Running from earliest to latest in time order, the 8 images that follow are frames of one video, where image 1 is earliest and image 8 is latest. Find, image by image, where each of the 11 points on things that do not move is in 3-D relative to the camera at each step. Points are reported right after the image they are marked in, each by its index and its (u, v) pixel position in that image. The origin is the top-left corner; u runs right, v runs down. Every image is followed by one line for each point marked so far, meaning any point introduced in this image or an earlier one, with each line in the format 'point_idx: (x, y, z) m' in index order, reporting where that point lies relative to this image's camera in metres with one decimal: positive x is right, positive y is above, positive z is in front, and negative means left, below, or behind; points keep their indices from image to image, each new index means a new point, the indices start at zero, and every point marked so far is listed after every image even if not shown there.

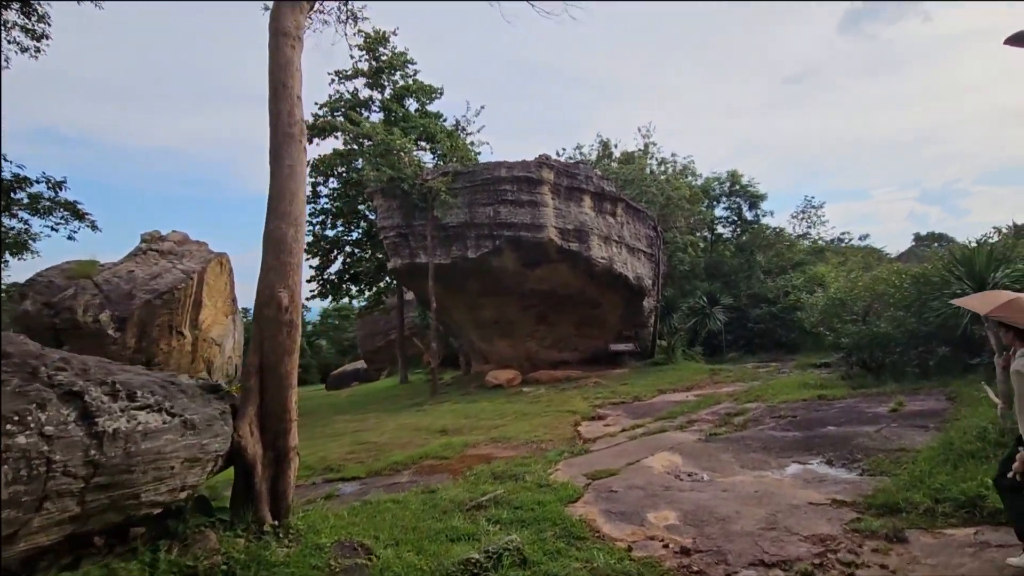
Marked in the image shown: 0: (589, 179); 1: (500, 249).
0: (+2.3, +3.4, +16.0) m
1: (-0.3, +1.1, +15.2) m
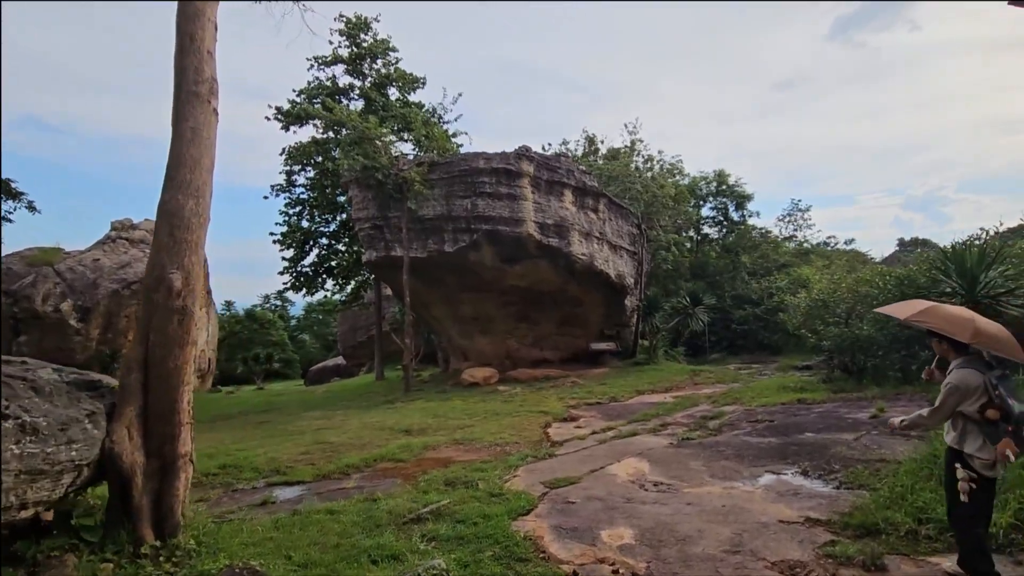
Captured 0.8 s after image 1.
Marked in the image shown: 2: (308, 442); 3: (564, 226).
0: (+1.7, +3.5, +15.5) m
1: (-1.0, +1.3, +14.7) m
2: (-3.5, -2.6, +8.8) m
3: (+1.5, +1.9, +15.1) m
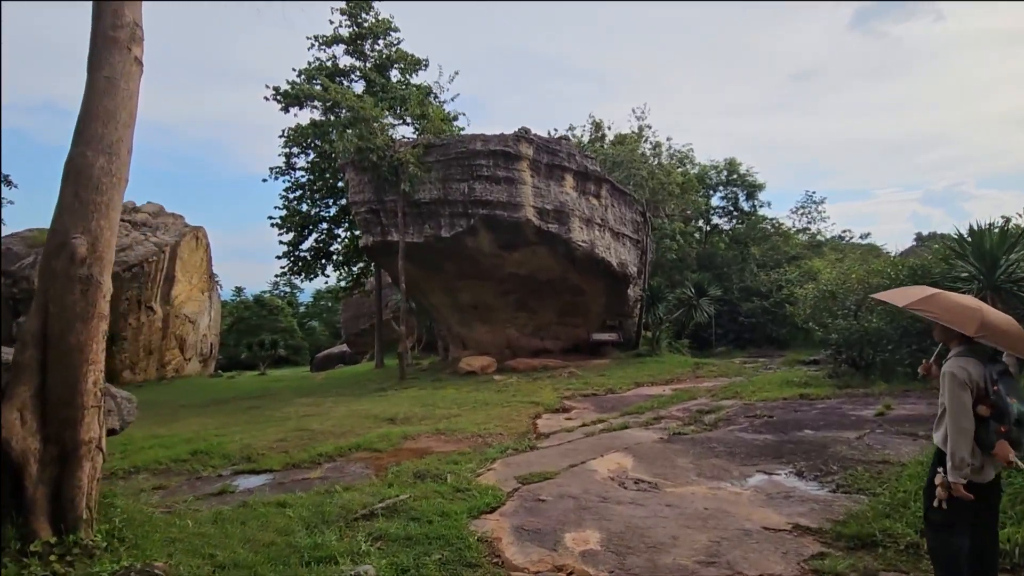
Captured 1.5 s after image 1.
0: (+1.7, +3.8, +15.0) m
1: (-1.0, +1.6, +14.3) m
2: (-3.7, -2.3, +8.5) m
3: (+1.5, +2.2, +14.7) m
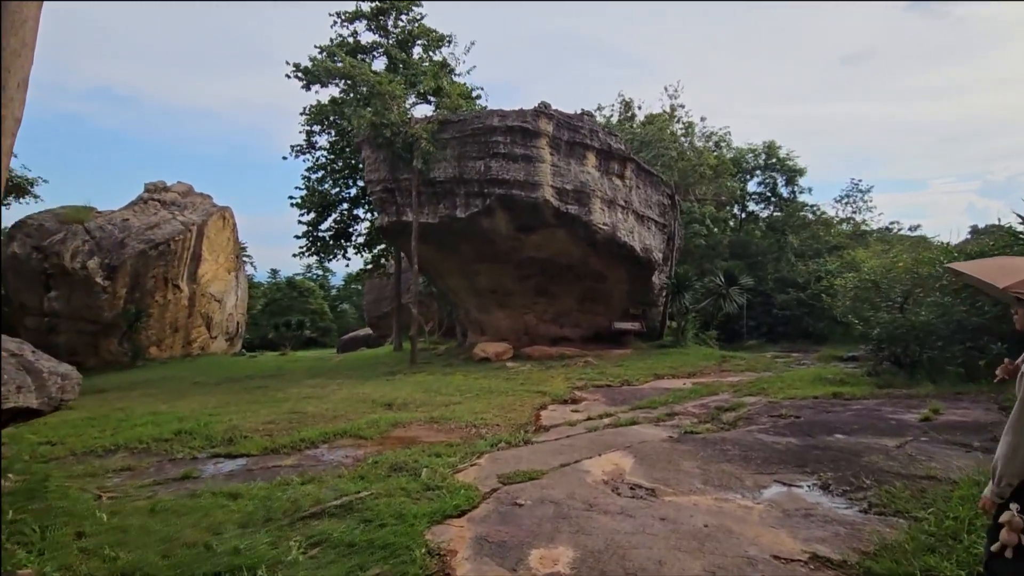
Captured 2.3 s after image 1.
0: (+2.2, +4.2, +14.2) m
1: (-0.6, +2.1, +13.7) m
2: (-3.6, -1.9, +8.2) m
3: (+2.0, +2.6, +14.0) m
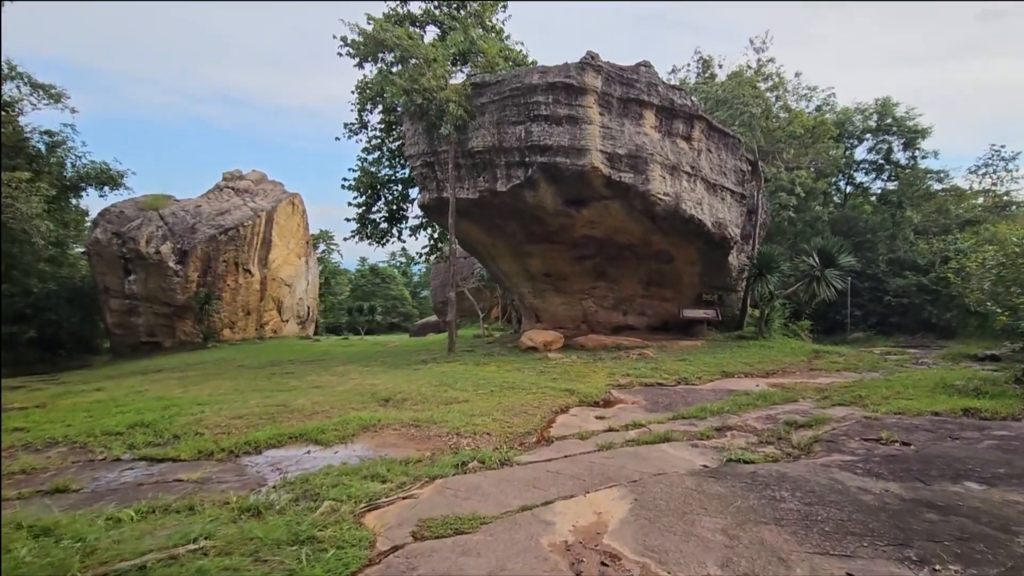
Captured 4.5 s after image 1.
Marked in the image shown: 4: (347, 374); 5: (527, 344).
0: (+3.3, +4.7, +12.2) m
1: (+0.5, +2.5, +12.2) m
2: (-3.4, -1.6, +7.3) m
3: (+3.0, +3.0, +12.0) m
4: (-3.4, -1.8, +10.7) m
5: (+0.4, -1.4, +13.3) m
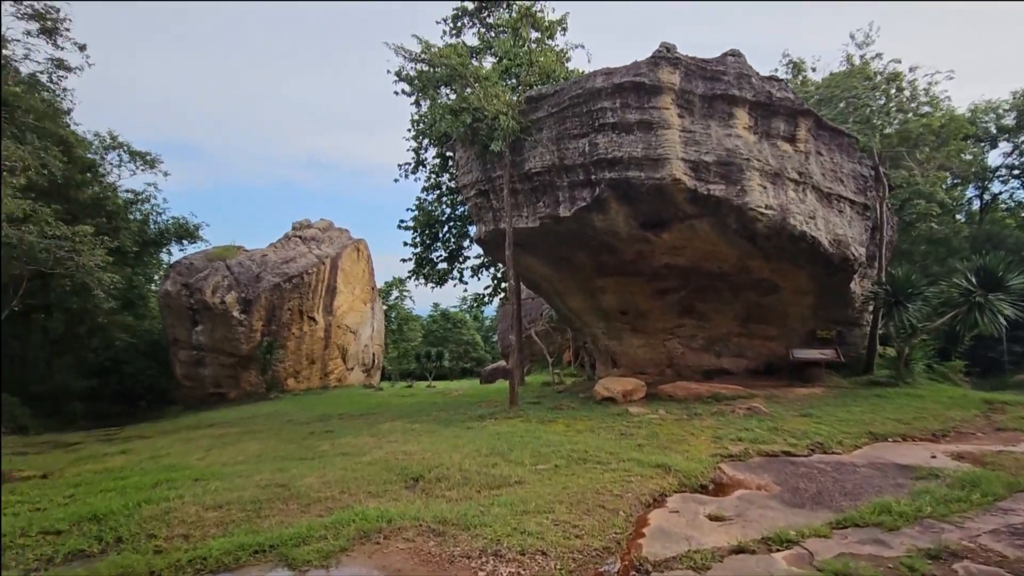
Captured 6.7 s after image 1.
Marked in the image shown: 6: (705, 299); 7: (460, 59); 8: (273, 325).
0: (+4.5, +4.0, +10.2) m
1: (+1.8, +1.7, +10.4) m
2: (-2.7, -2.1, +5.8) m
3: (+4.2, +2.4, +9.9) m
4: (-2.2, -2.6, +9.1) m
5: (+1.9, -2.3, +11.1) m
6: (+4.4, -0.3, +11.9) m
7: (-1.2, +5.0, +11.1) m
8: (-8.1, -1.3, +17.6) m
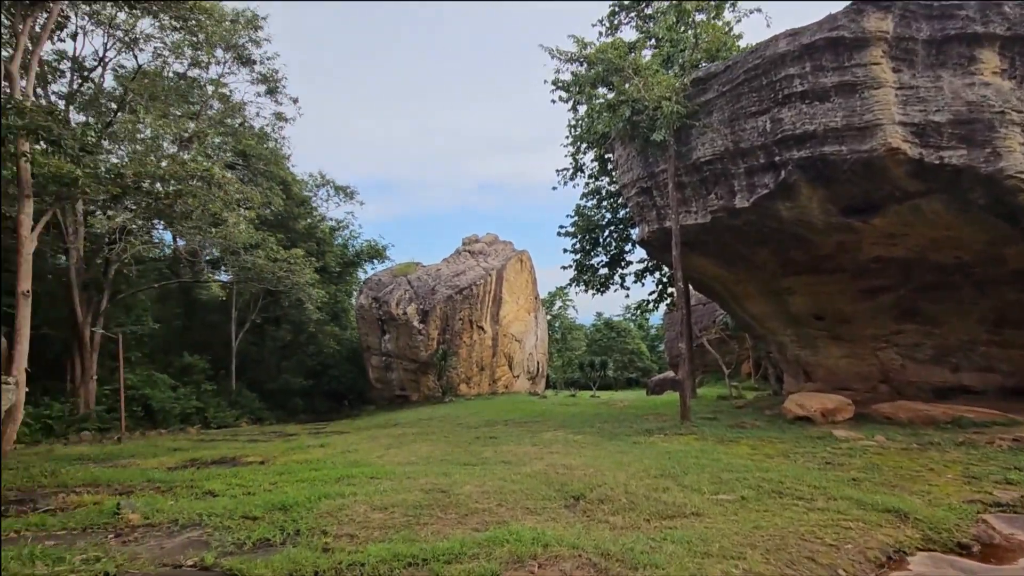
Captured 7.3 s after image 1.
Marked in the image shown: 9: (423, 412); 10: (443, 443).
0: (+7.2, +4.1, +7.9) m
1: (+4.7, +1.8, +8.9) m
2: (-0.9, -2.2, +5.8) m
3: (+6.9, +2.5, +7.7) m
4: (+0.6, -2.6, +8.7) m
5: (+5.1, -2.3, +9.5) m
6: (+7.7, -0.2, +9.5) m
7: (+2.0, +4.9, +10.5) m
8: (-2.4, -1.7, +18.7) m
9: (-2.5, -3.4, +14.4) m
10: (-1.3, -2.8, +9.4) m
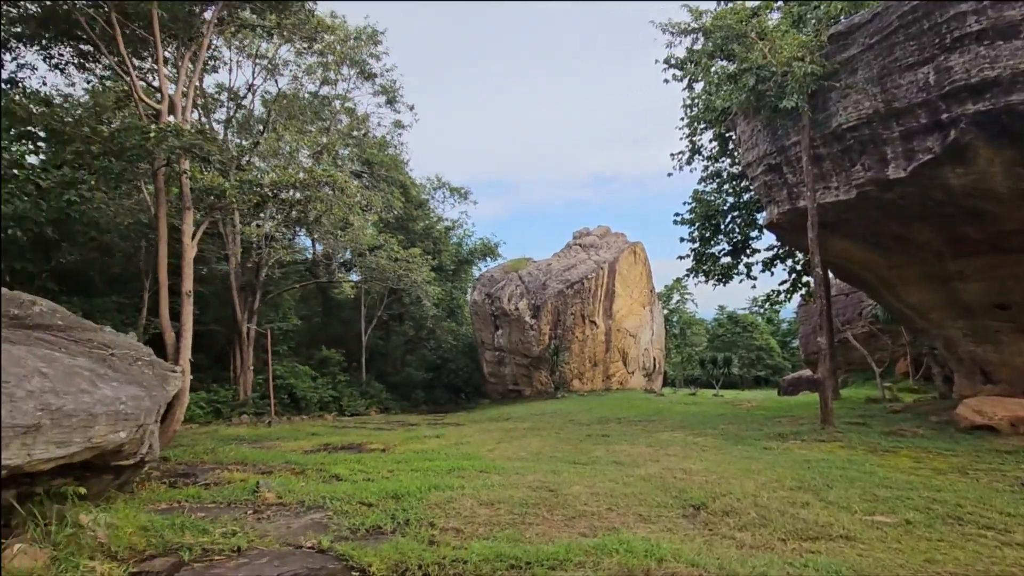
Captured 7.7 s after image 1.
0: (+8.5, +4.4, +5.9) m
1: (+6.3, +2.0, +7.4) m
2: (+0.3, -2.1, +5.6) m
3: (+8.2, +2.7, +5.7) m
4: (+2.4, -2.5, +8.2) m
5: (+7.0, -2.0, +7.9) m
6: (+9.5, +0.1, +7.4) m
7: (+4.0, +5.1, +9.6) m
8: (+1.6, -1.5, +18.6) m
9: (+0.7, -3.3, +14.4) m
10: (+0.7, -2.7, +9.2) m
